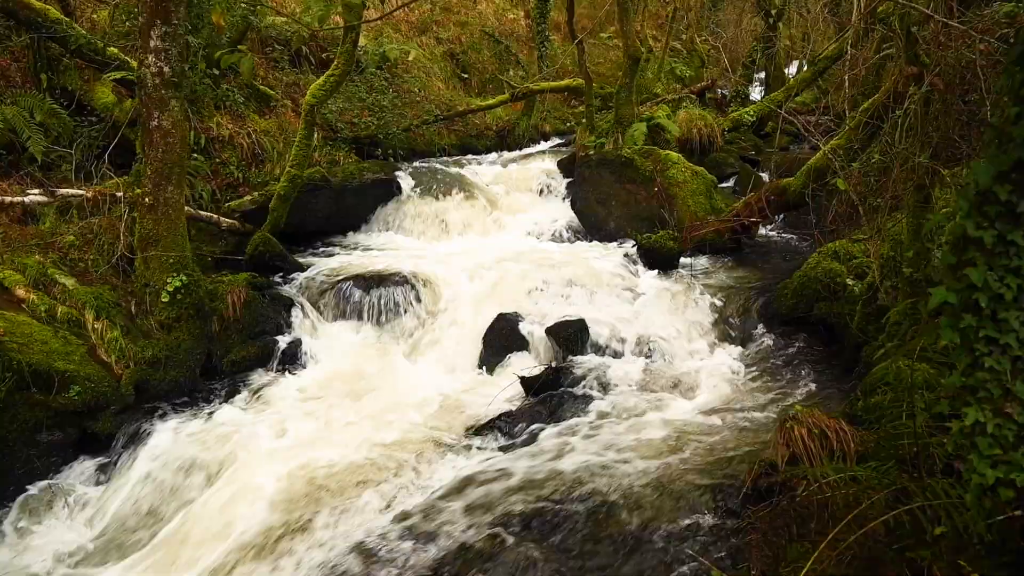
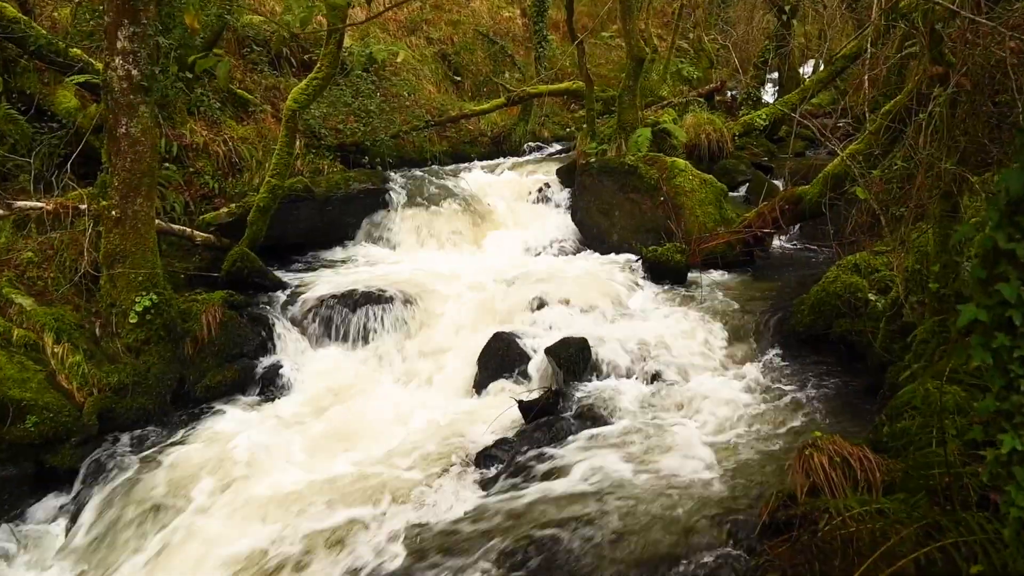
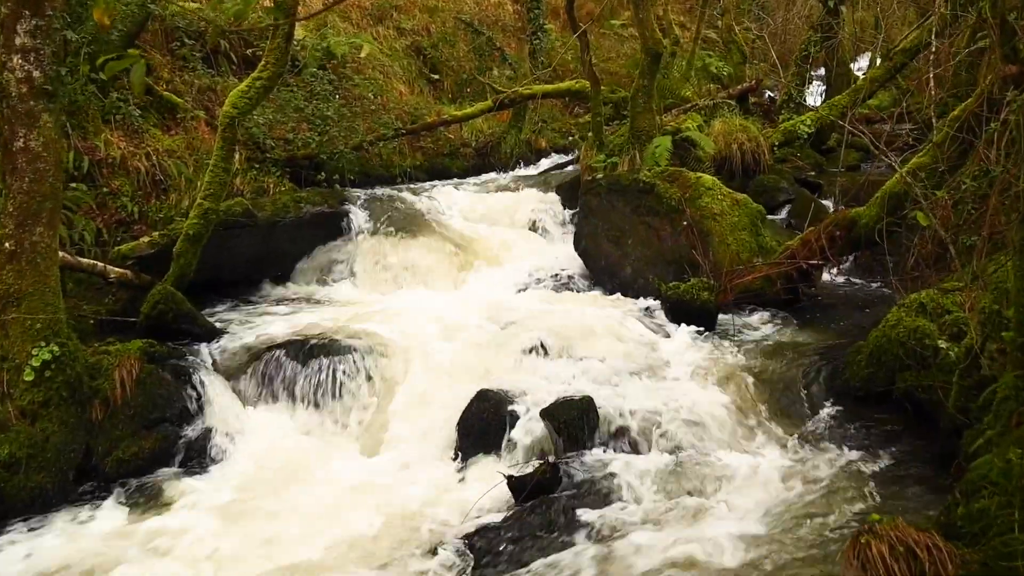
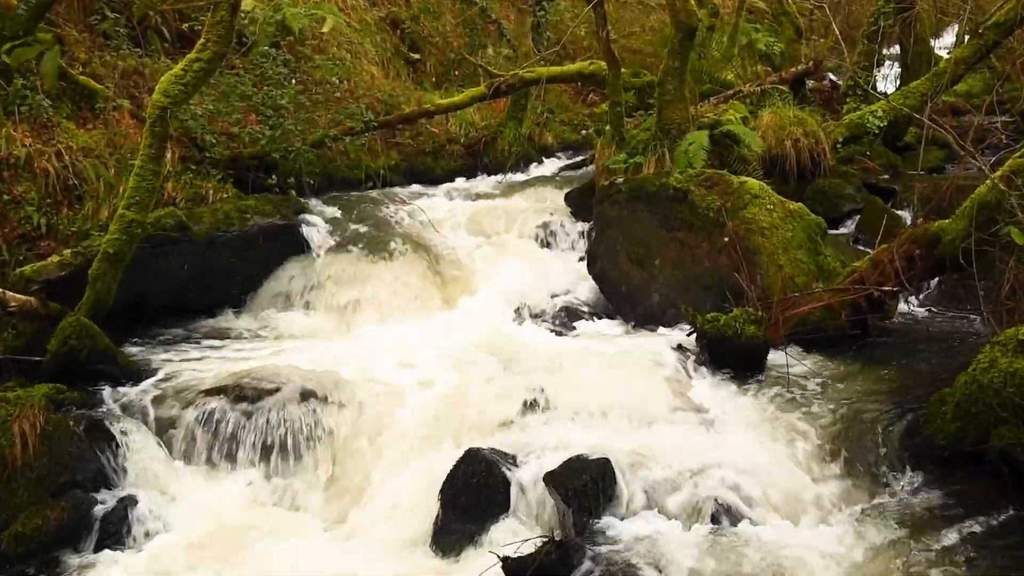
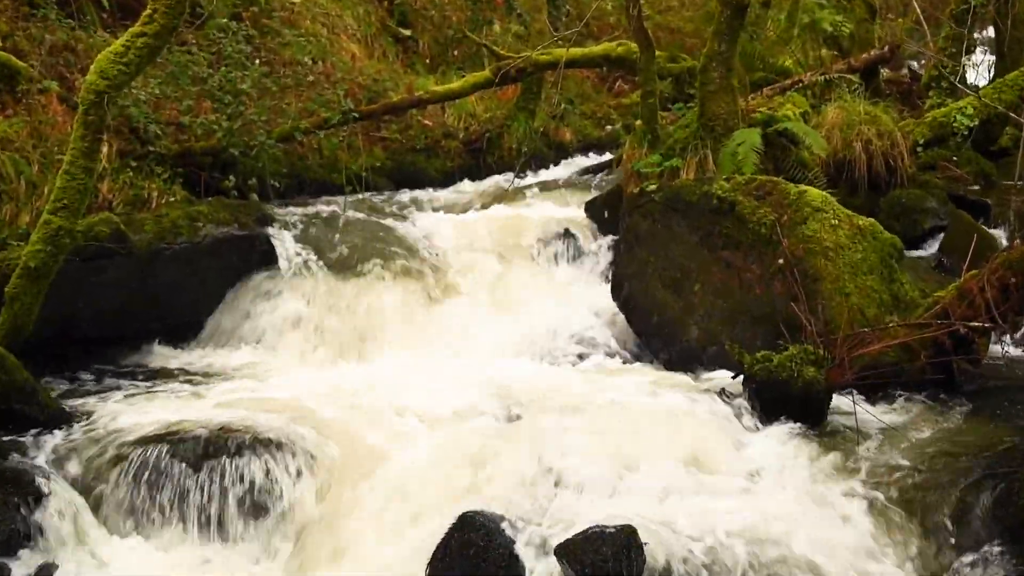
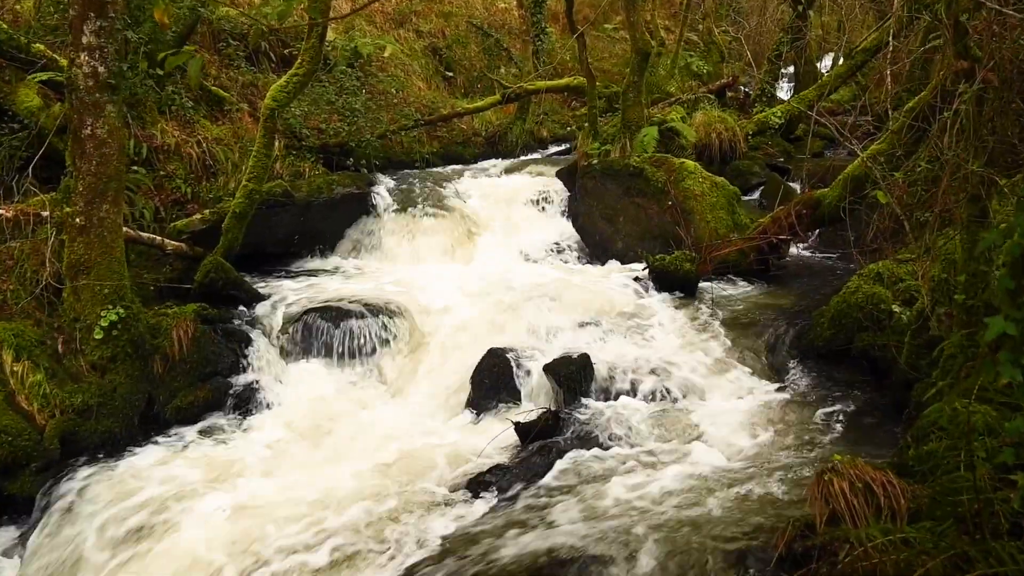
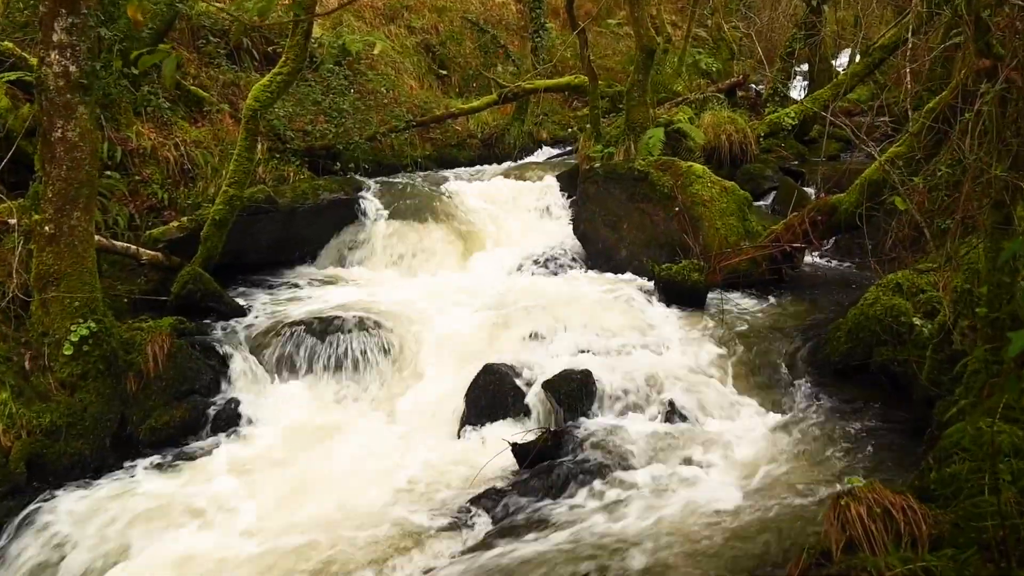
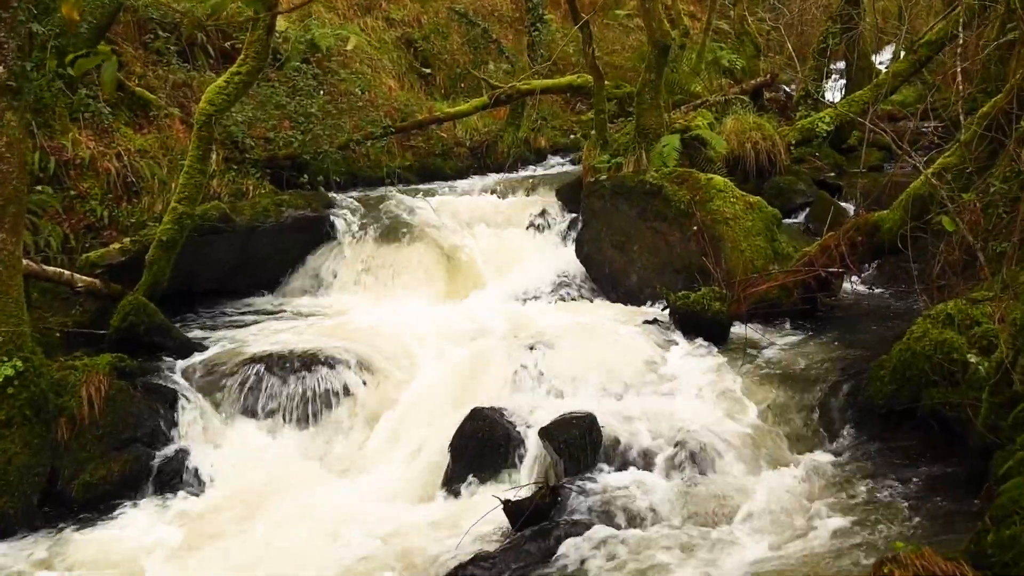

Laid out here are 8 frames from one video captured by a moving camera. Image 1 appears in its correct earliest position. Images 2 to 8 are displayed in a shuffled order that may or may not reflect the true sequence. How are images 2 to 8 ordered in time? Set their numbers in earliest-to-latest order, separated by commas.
2, 6, 7, 3, 8, 4, 5
